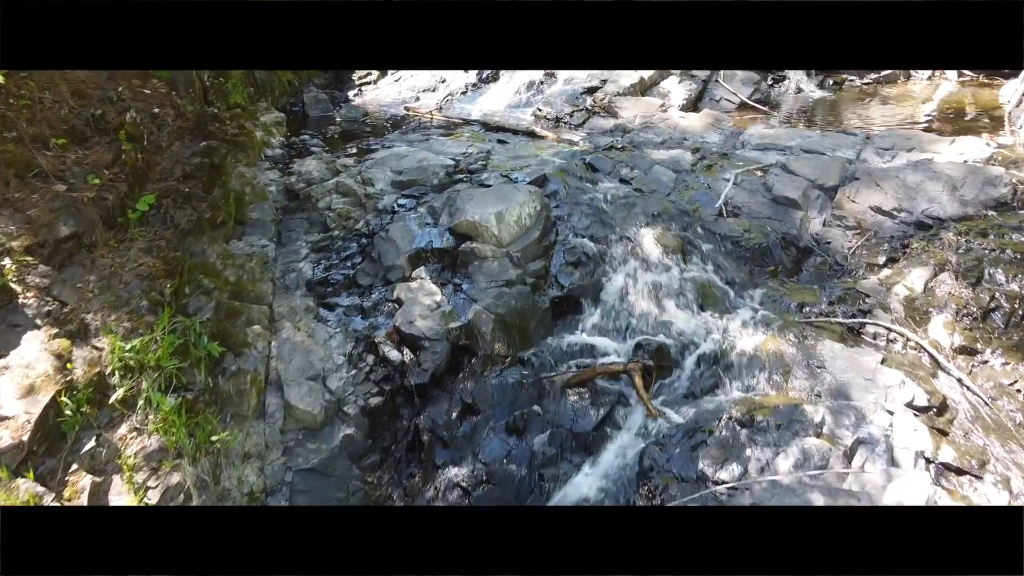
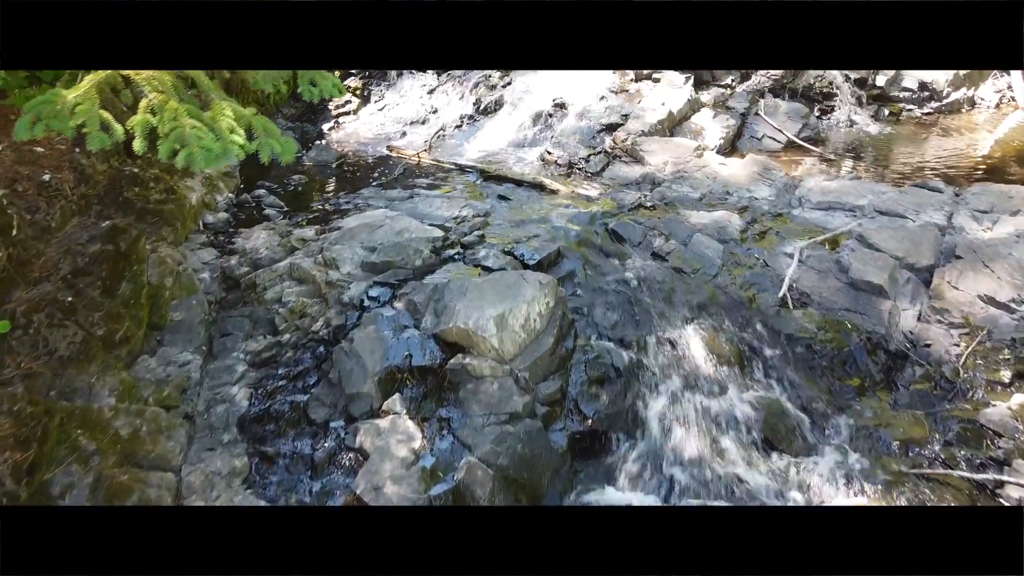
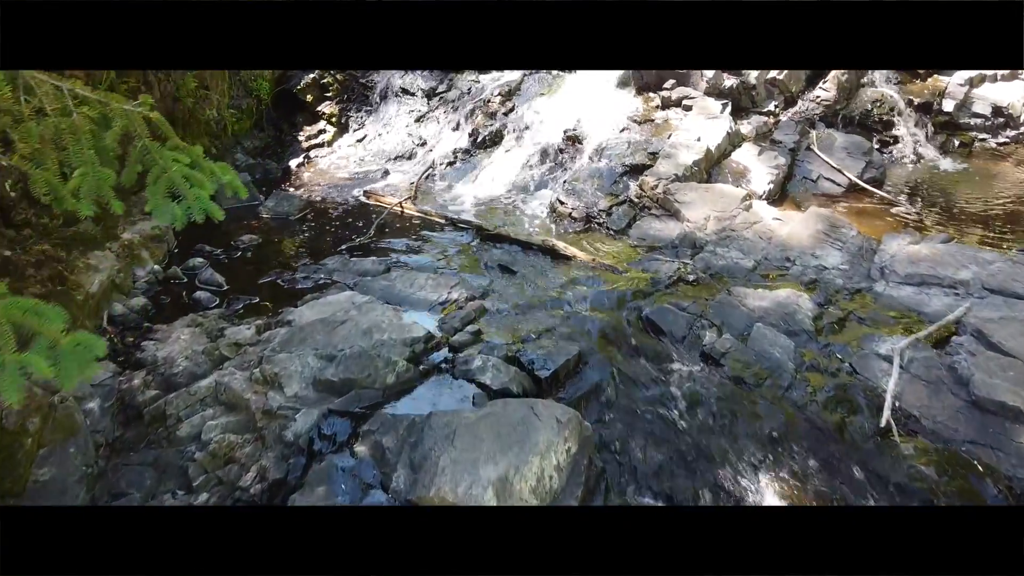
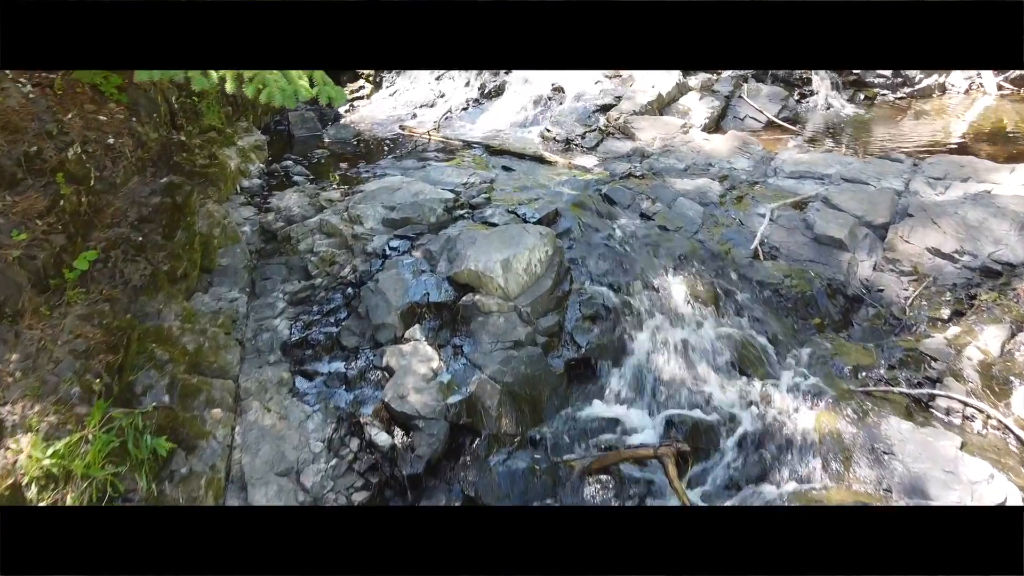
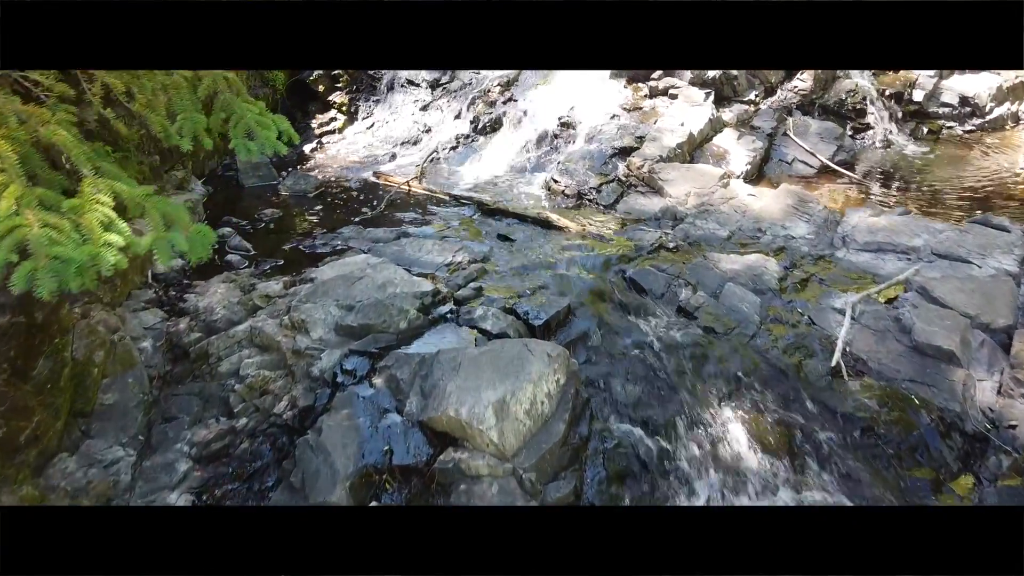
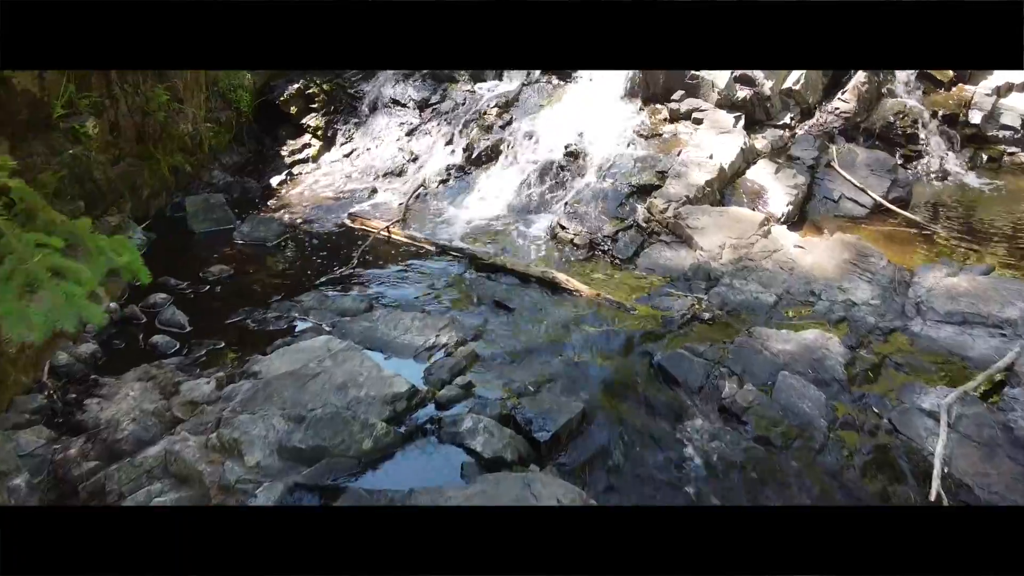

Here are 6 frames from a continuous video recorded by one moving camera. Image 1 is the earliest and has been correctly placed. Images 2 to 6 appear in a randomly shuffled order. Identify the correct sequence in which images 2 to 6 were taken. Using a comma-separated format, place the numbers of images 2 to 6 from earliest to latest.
4, 2, 5, 3, 6
